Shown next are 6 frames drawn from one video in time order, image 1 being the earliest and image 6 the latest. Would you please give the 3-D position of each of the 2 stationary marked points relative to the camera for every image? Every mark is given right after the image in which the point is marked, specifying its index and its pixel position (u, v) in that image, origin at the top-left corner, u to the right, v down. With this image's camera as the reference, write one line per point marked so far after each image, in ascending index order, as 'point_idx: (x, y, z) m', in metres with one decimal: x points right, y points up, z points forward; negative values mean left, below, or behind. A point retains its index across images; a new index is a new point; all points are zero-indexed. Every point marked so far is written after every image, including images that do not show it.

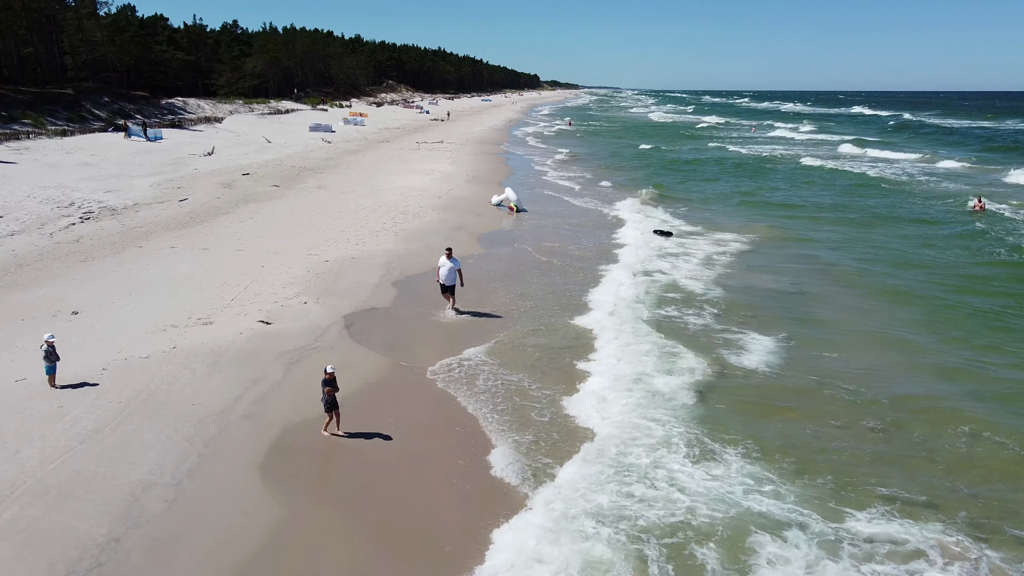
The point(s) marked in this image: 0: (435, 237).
0: (-1.6, +1.0, +16.1) m
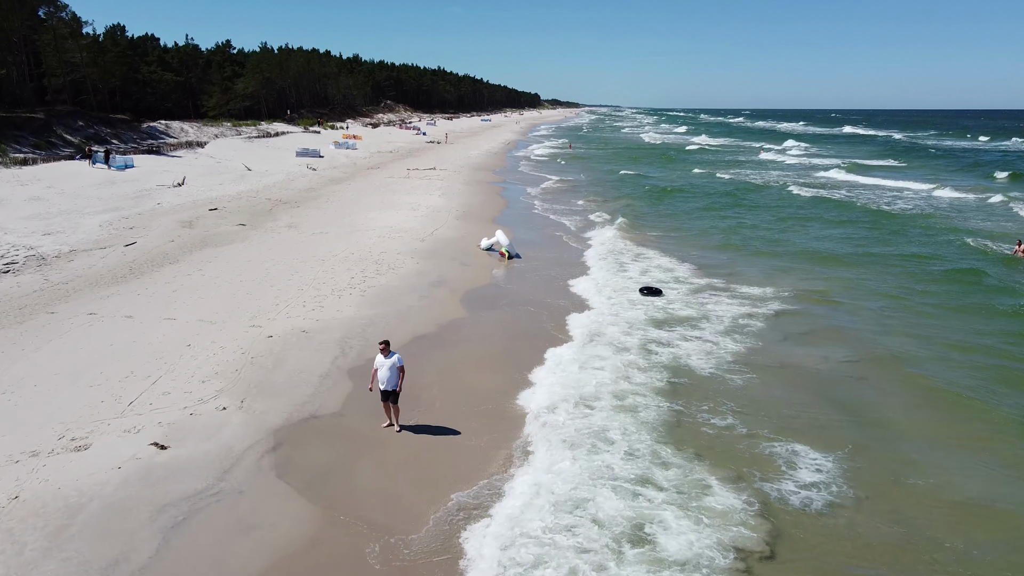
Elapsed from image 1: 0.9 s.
0: (-1.8, -0.1, +13.6) m
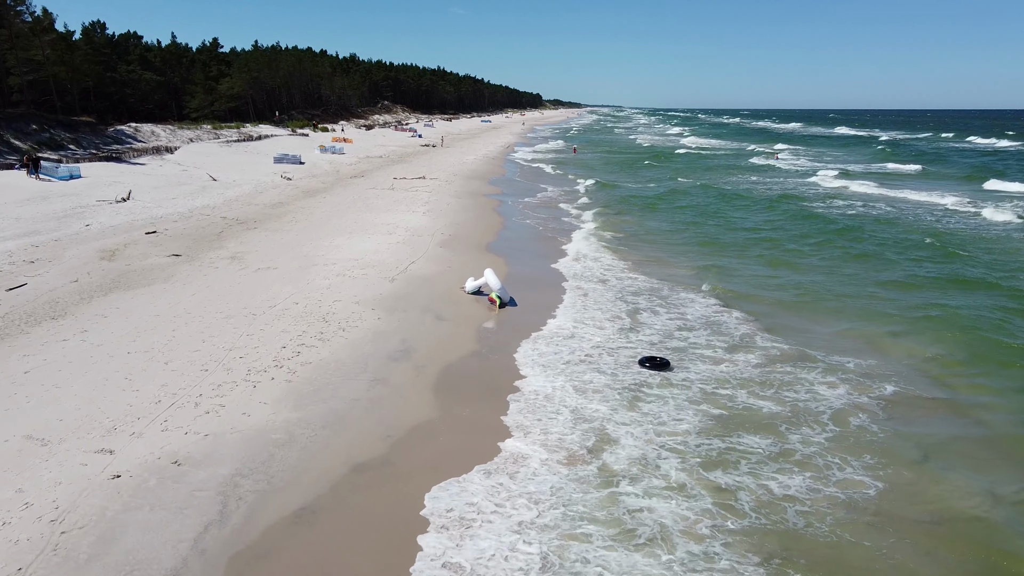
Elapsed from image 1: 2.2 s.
0: (-1.9, -1.1, +9.6) m
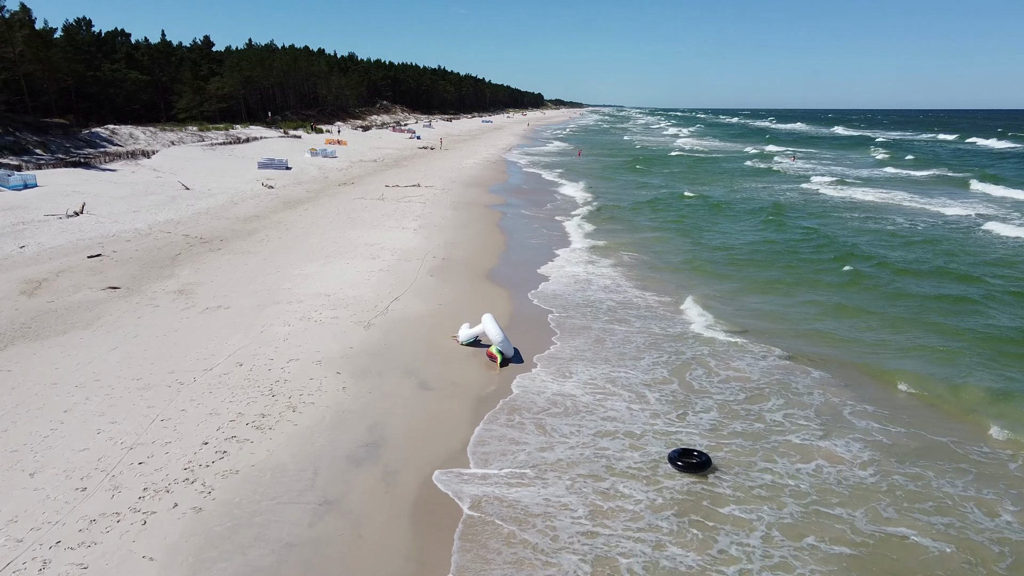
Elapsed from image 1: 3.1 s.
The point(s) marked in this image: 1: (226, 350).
0: (-1.8, -1.9, +6.7) m
1: (-3.9, -0.8, +10.8) m
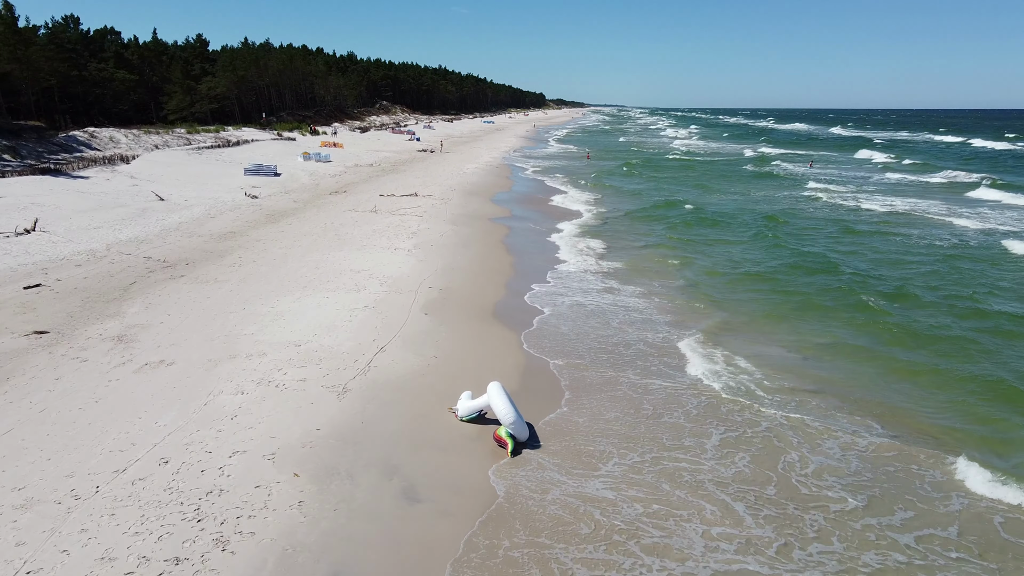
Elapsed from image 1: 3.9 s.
0: (-1.7, -2.5, +4.1) m
1: (-3.7, -1.5, +8.2) m
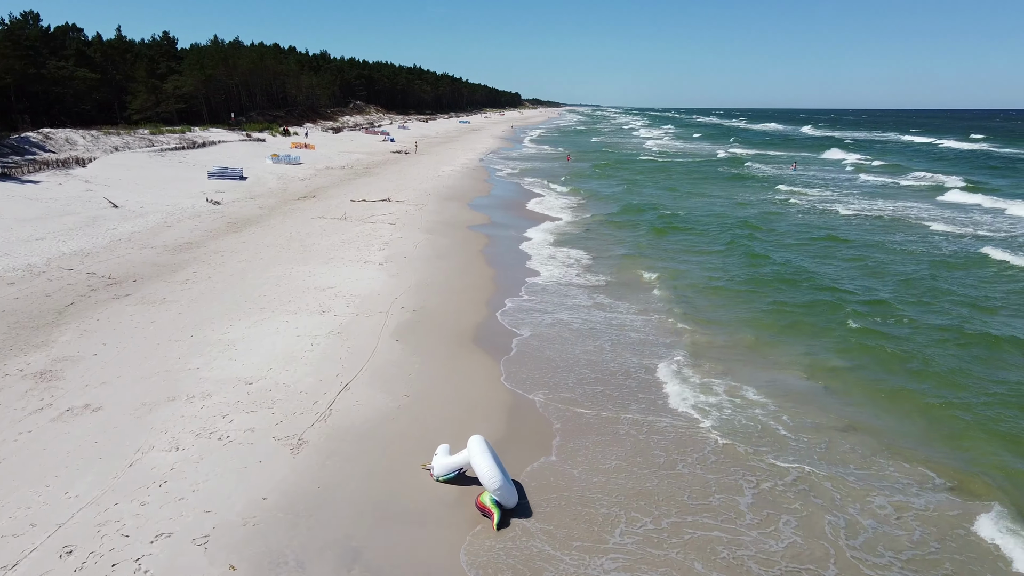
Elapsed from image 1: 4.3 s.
0: (-1.7, -2.9, +2.7) m
1: (-3.8, -1.9, +6.7) m
